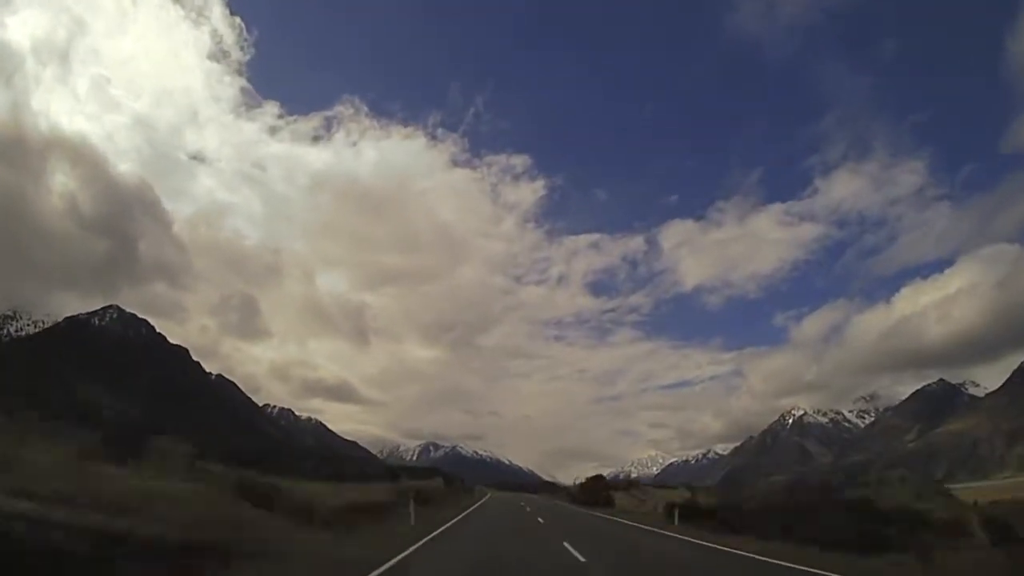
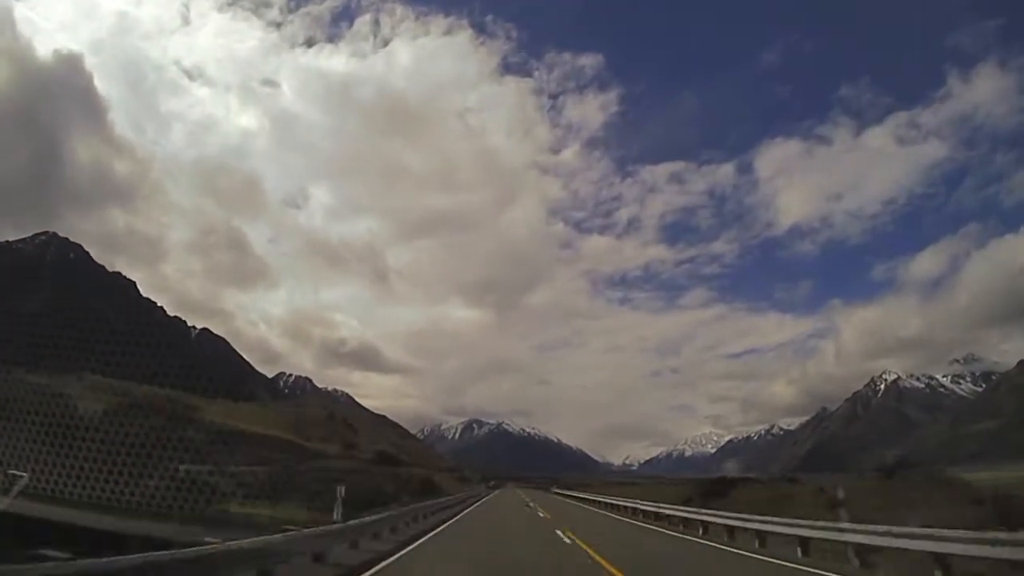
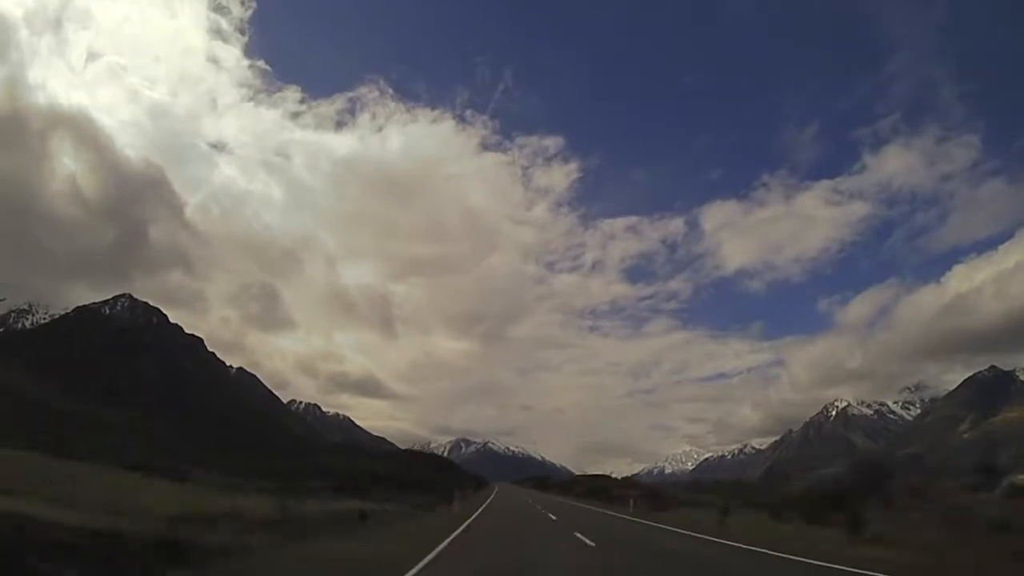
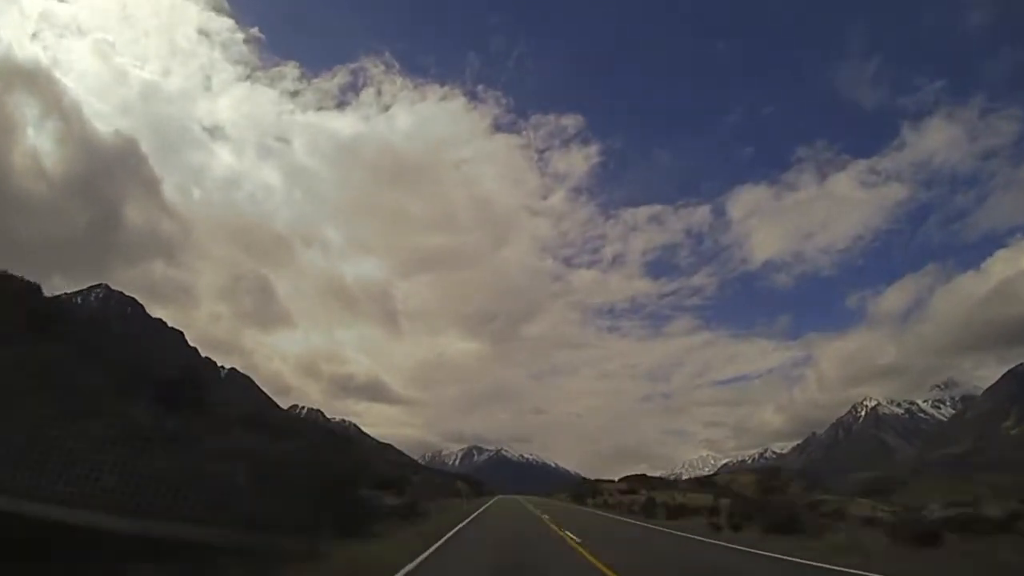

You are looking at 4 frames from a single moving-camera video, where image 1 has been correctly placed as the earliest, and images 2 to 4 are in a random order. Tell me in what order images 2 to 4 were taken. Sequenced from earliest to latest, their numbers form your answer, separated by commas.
3, 4, 2
